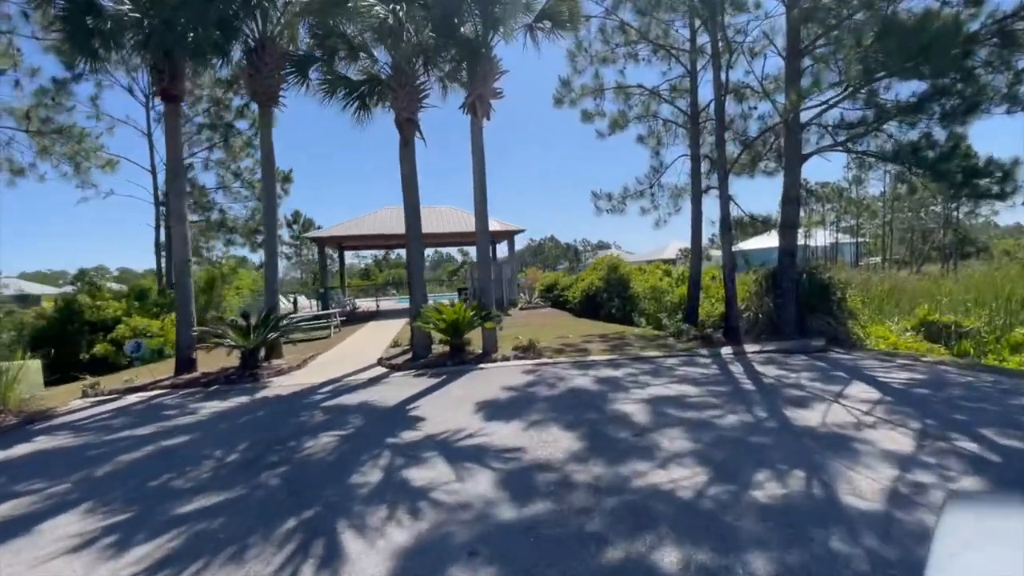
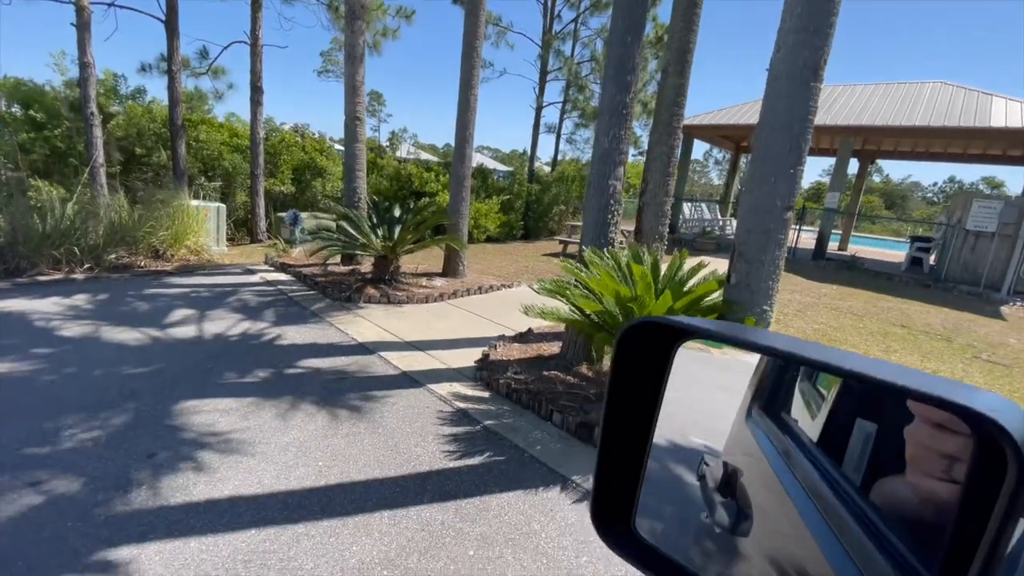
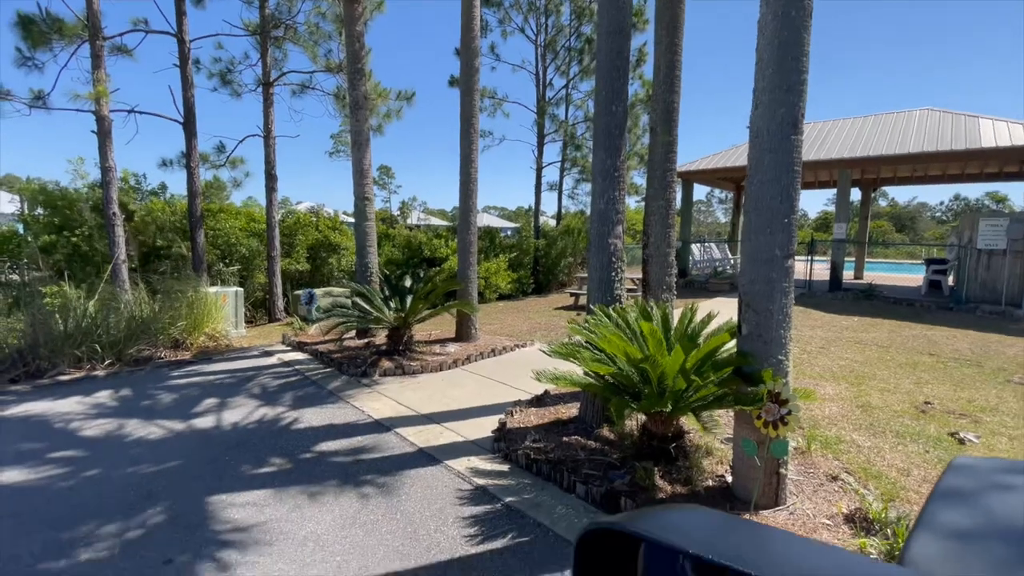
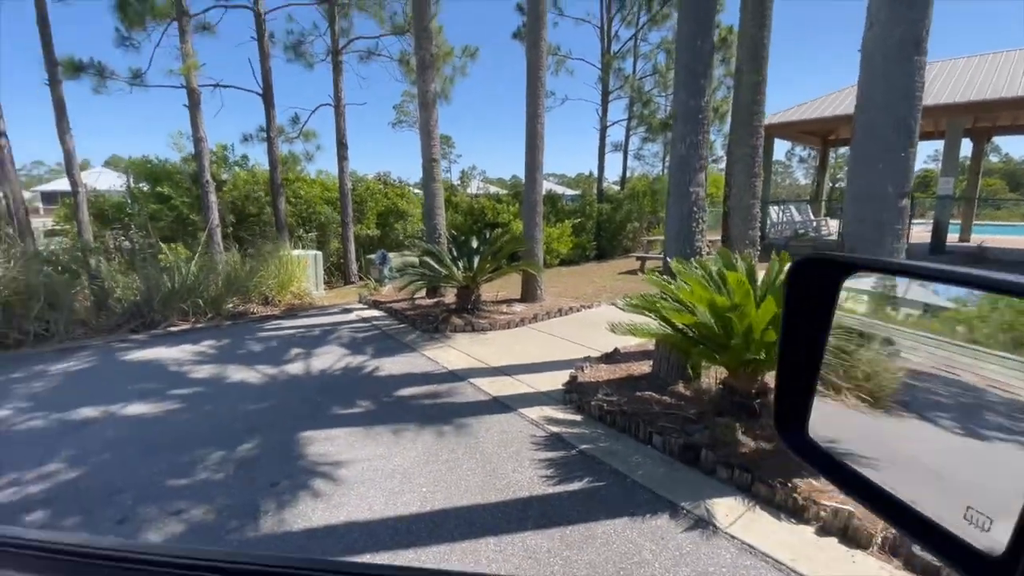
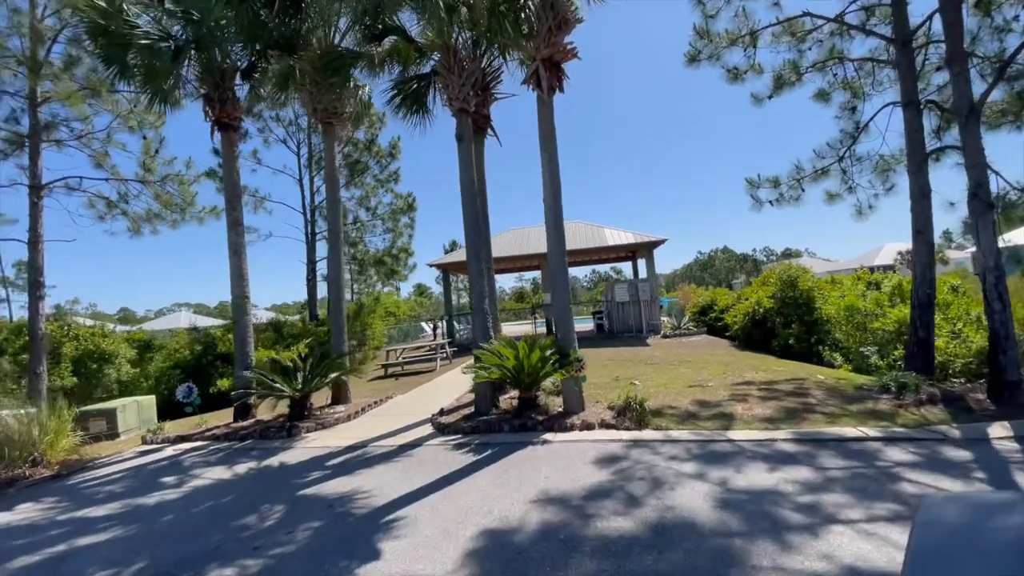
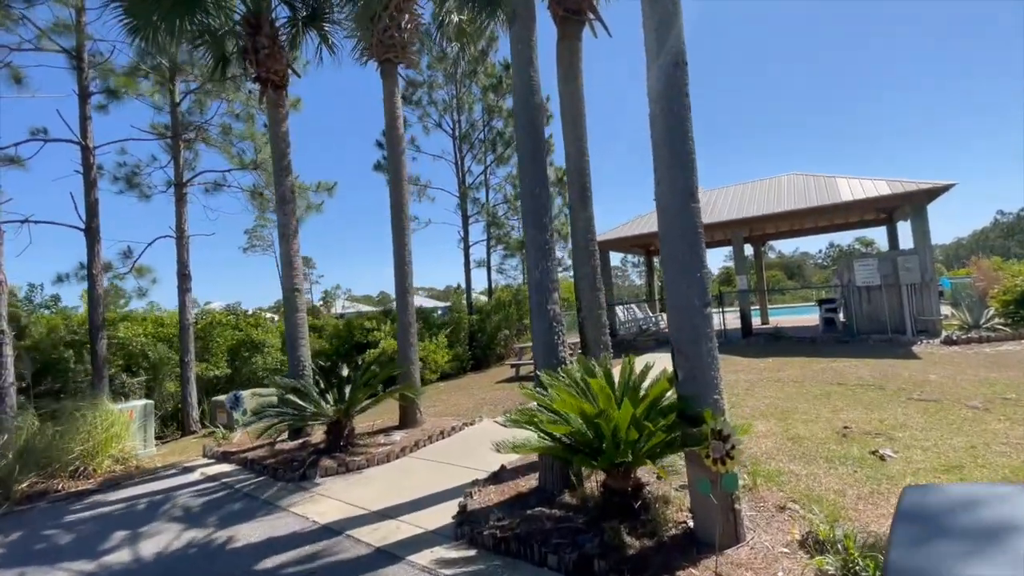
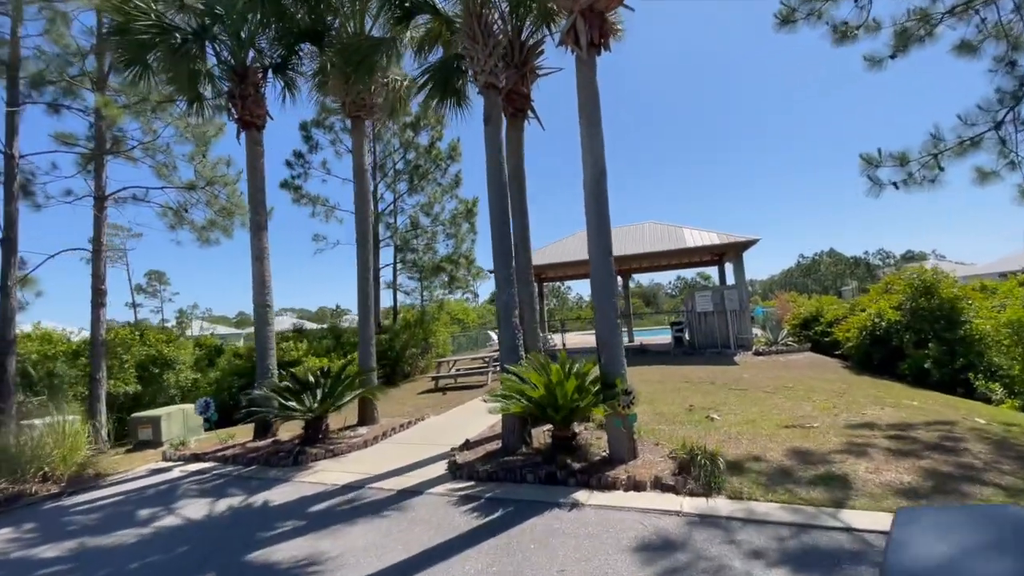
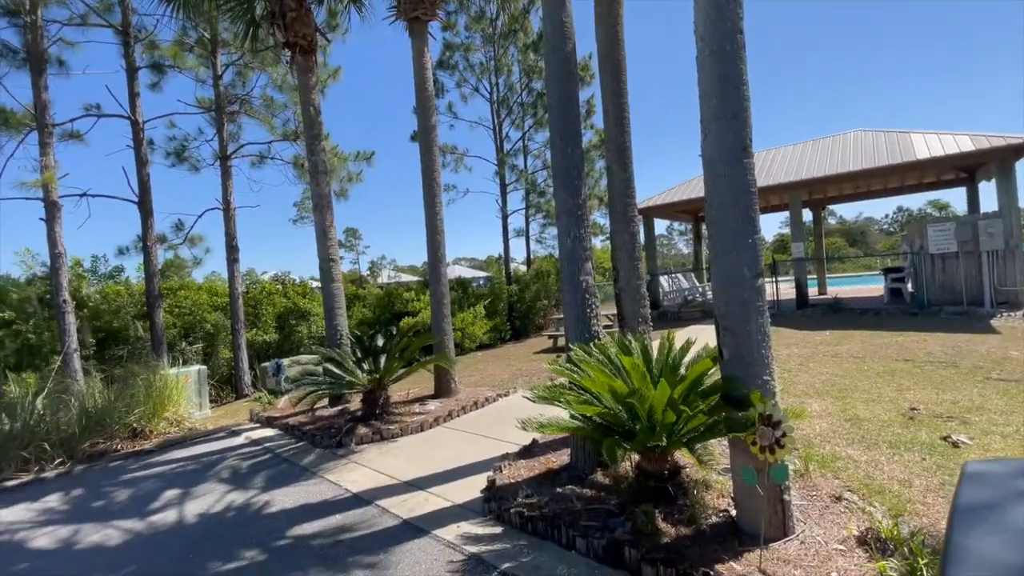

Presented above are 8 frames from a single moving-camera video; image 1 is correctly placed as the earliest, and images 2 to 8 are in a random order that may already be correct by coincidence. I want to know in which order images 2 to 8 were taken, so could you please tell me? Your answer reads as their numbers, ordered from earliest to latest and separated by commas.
5, 7, 6, 8, 3, 2, 4
